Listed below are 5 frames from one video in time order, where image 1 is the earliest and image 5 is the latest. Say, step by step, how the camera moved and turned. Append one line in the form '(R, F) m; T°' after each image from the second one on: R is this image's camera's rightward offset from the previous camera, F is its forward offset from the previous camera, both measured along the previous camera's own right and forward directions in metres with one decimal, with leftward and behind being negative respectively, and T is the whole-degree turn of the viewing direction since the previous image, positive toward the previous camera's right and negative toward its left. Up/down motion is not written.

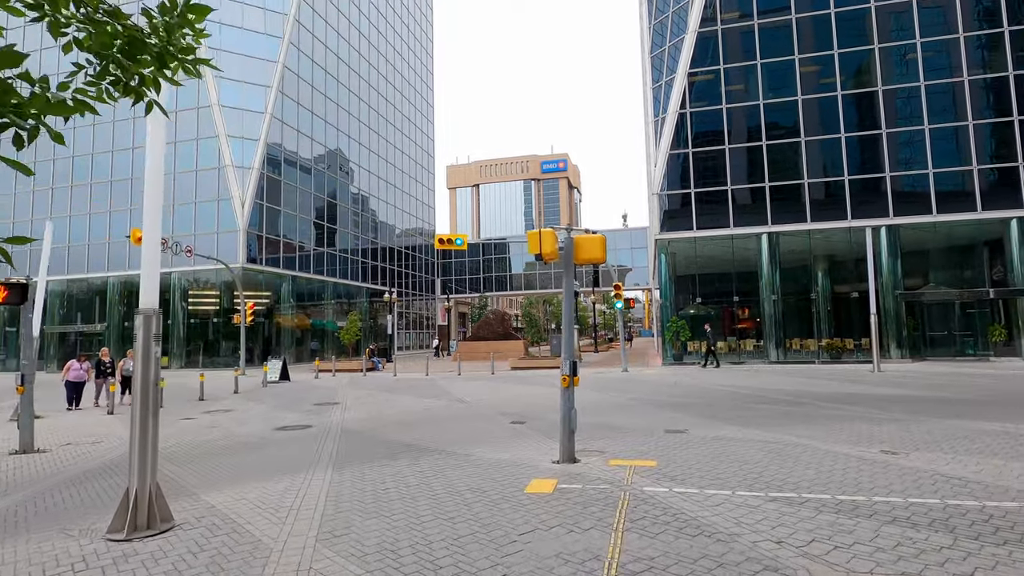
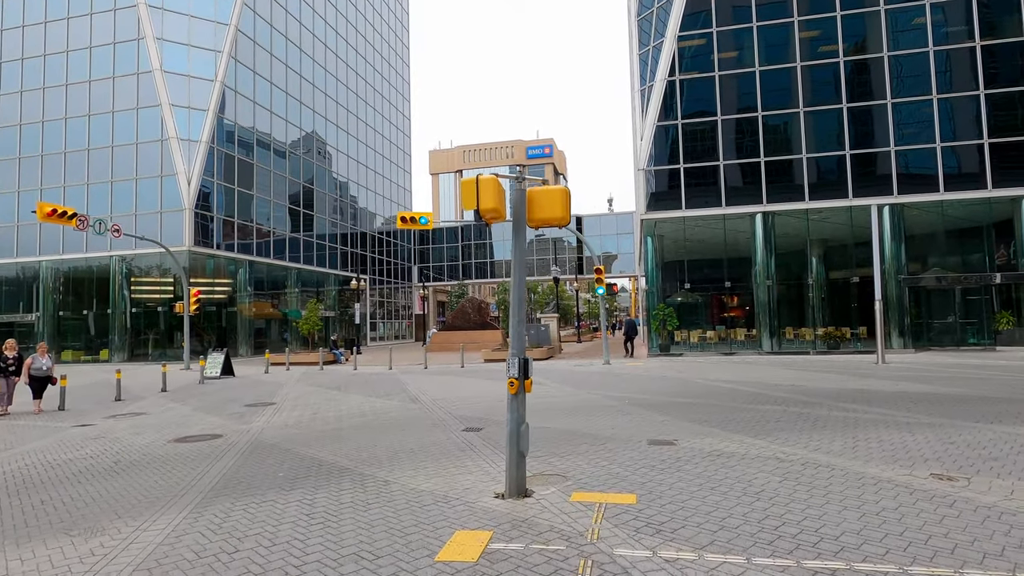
(+0.7, +2.3) m; +1°
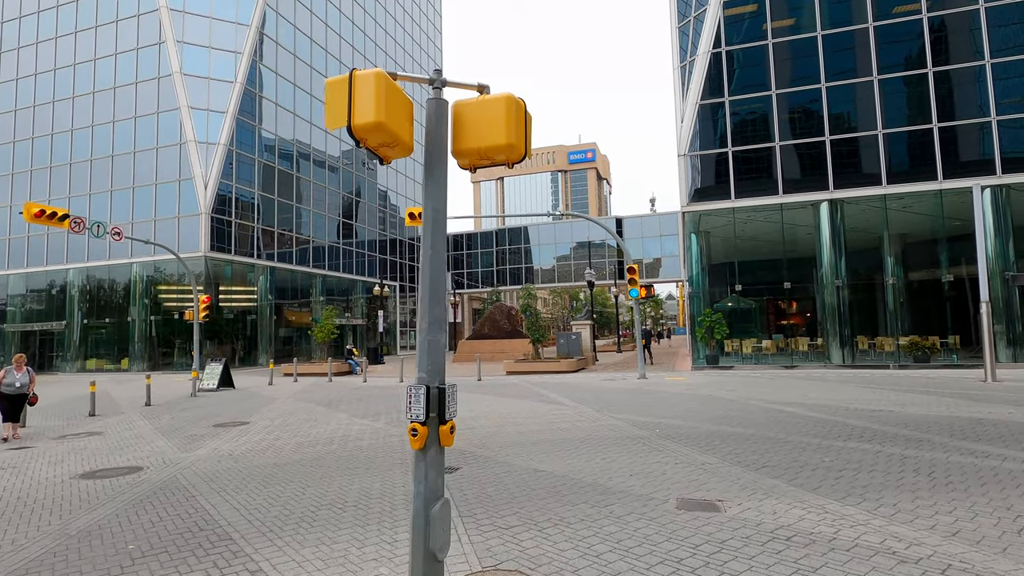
(+1.0, +2.6) m; -5°
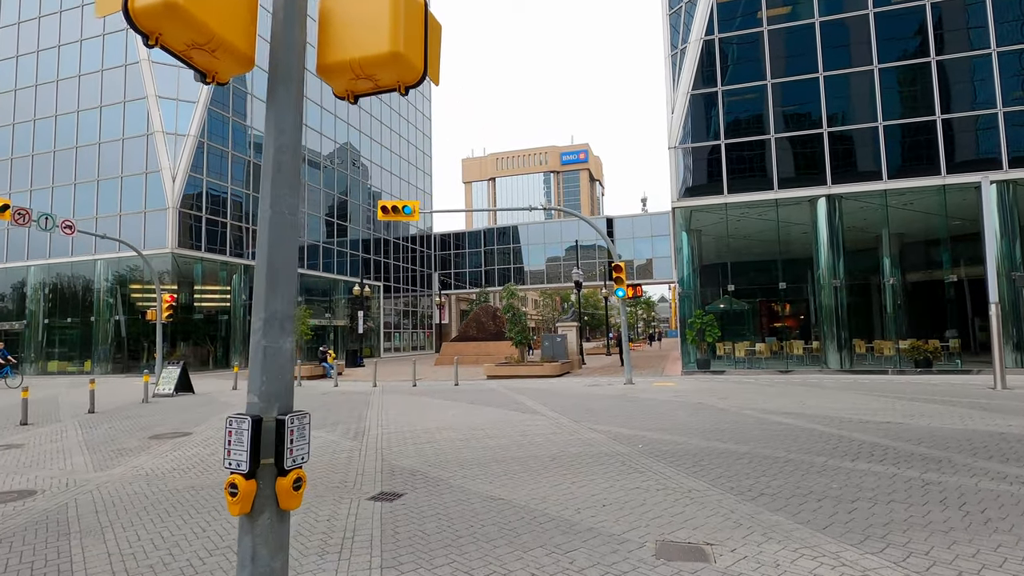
(+0.5, +1.2) m; +1°
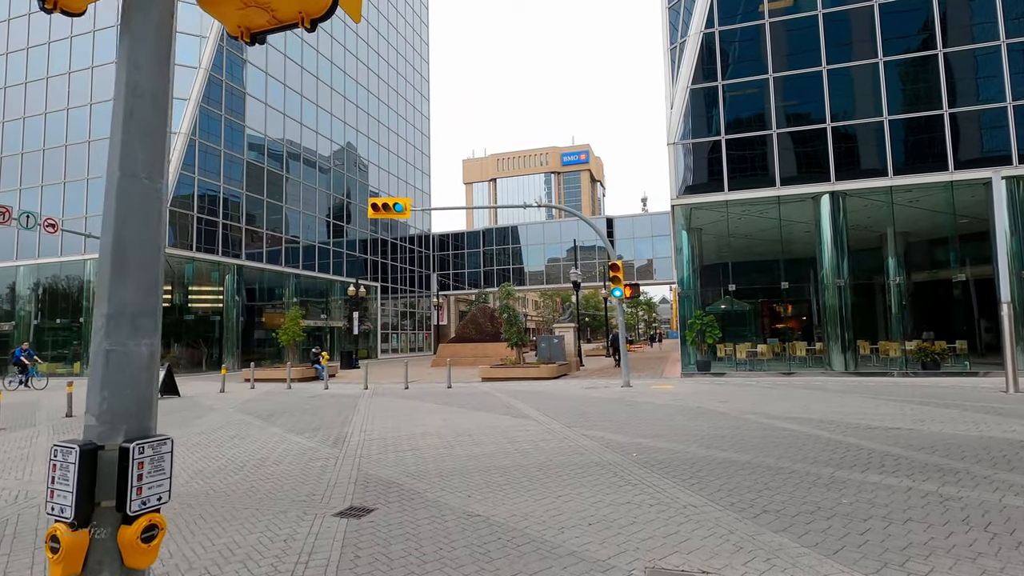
(+0.3, +0.6) m; 0°
